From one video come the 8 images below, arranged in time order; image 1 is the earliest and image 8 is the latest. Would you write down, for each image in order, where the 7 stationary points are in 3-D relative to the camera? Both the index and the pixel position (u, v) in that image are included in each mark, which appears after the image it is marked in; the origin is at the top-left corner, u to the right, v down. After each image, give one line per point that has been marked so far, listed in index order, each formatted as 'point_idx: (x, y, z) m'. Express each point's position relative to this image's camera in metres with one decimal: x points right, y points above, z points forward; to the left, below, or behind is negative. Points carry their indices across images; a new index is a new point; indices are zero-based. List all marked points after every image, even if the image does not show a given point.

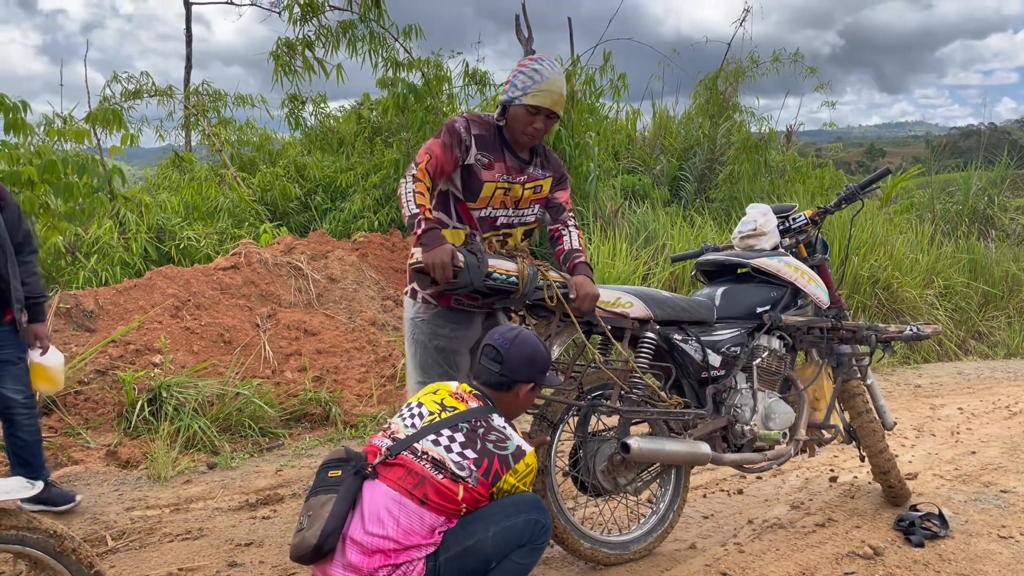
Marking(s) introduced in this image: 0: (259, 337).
0: (-2.0, -0.4, +6.7) m
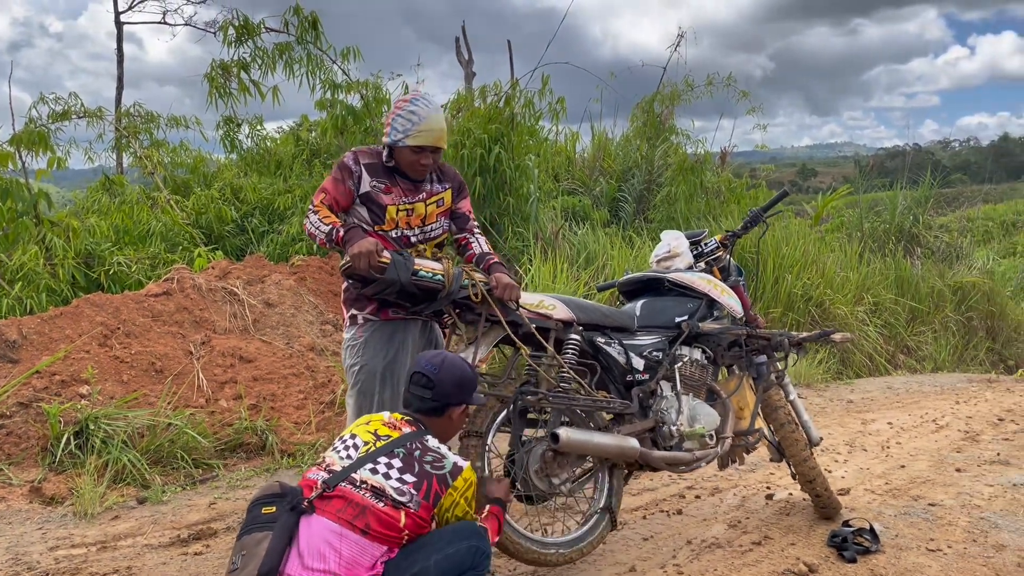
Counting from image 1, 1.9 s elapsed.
0: (-2.4, -0.6, +6.5) m
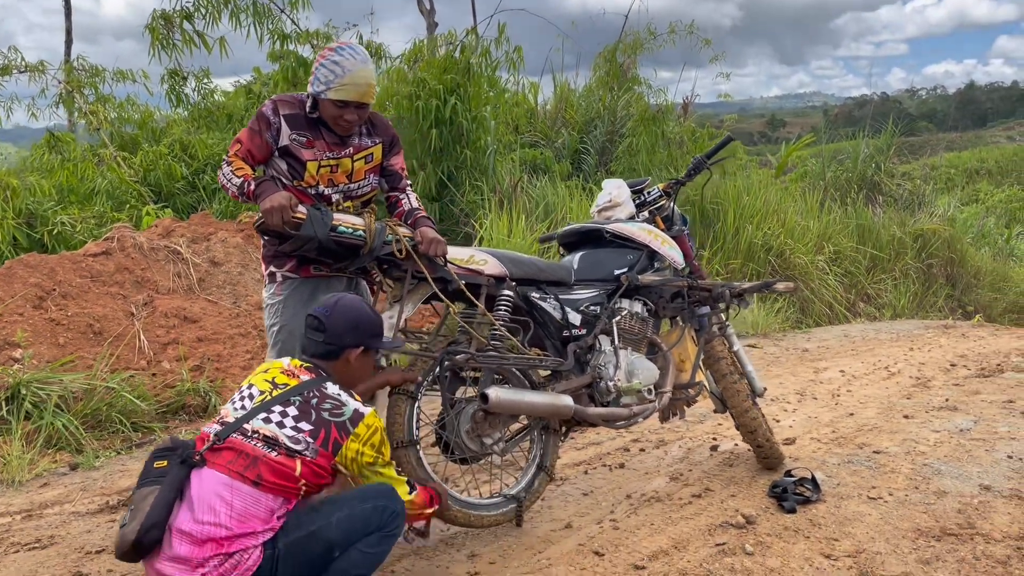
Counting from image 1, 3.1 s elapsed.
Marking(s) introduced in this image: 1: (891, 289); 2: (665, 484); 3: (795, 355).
0: (-2.8, -0.3, +6.3) m
1: (+4.4, 0.0, +10.0) m
2: (+0.7, -0.9, +3.9) m
3: (+2.5, -0.6, +7.7) m
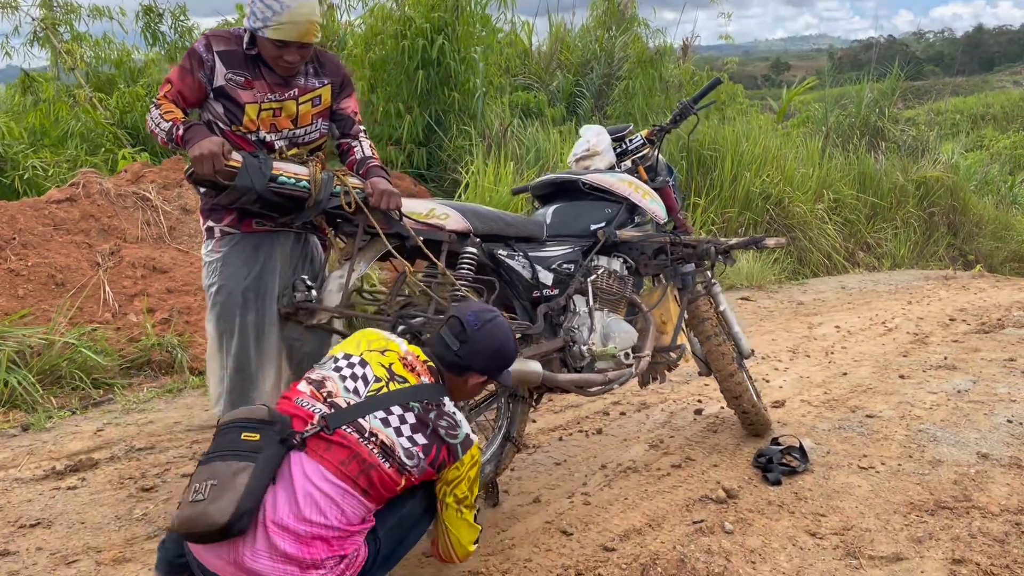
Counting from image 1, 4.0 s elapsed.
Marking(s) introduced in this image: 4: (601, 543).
0: (-2.9, +0.1, +6.0) m
1: (+4.3, +0.5, +9.7) m
2: (+0.6, -0.7, +3.7) m
3: (+2.4, -0.2, +7.4) m
4: (+0.3, -0.9, +2.9) m
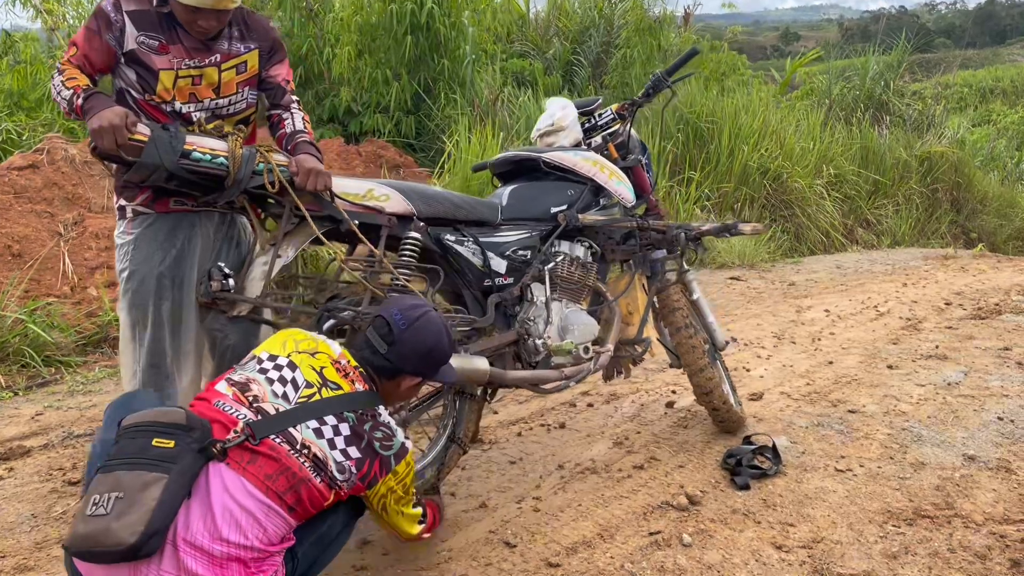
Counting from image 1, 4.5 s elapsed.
0: (-3.1, +0.3, +5.8) m
1: (+4.1, +0.8, +9.4) m
2: (+0.4, -0.7, +3.5) m
3: (+2.2, 0.0, +7.2) m
4: (+0.1, -0.8, +2.6) m
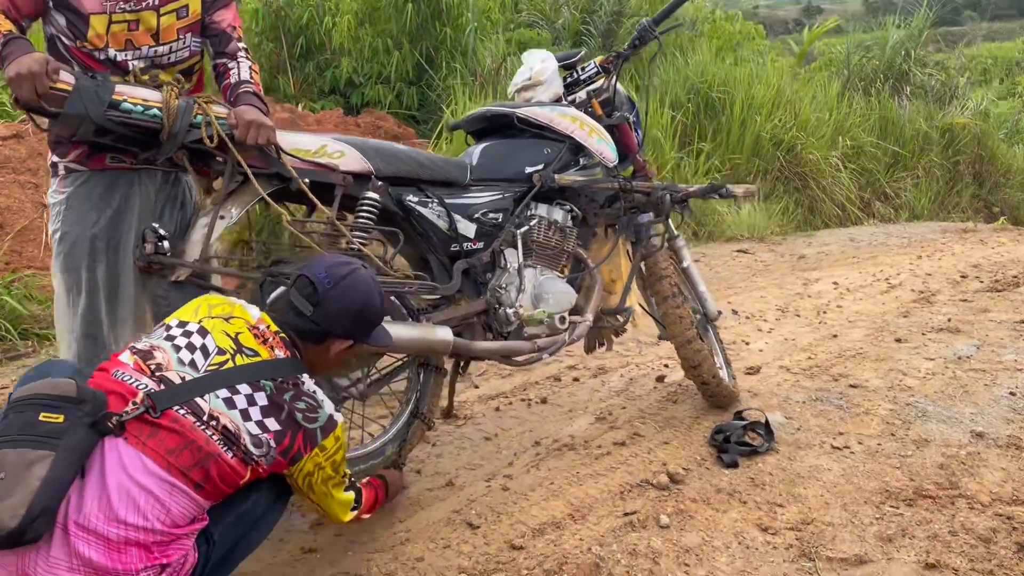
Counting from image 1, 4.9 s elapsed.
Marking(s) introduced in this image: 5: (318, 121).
0: (-3.1, +0.4, +5.6) m
1: (+4.2, +1.0, +9.1) m
2: (+0.3, -0.5, +3.3) m
3: (+2.2, +0.2, +6.9) m
4: (0.0, -0.7, +2.5) m
5: (-1.3, +1.2, +6.2) m
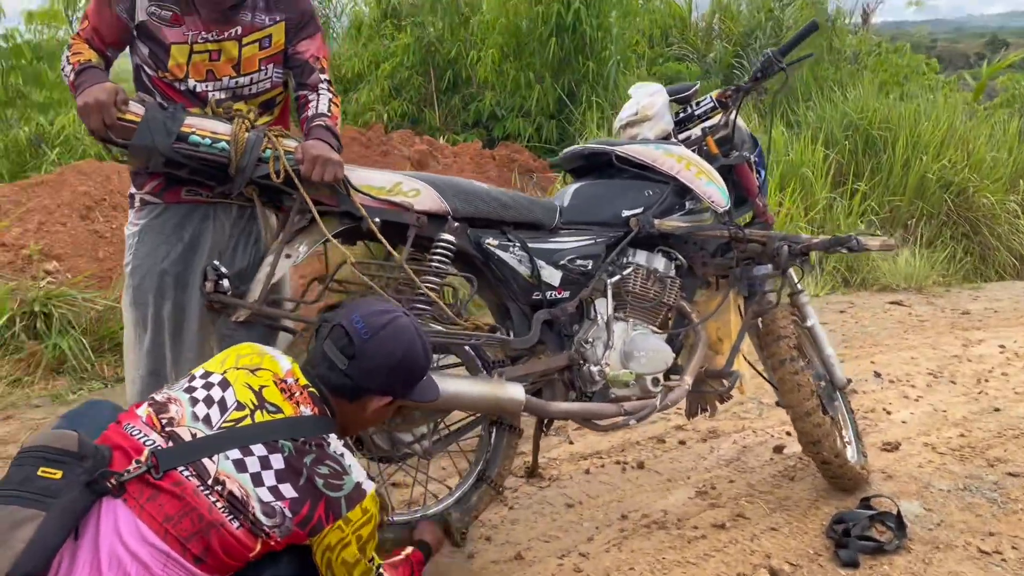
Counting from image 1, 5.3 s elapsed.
0: (-2.3, +0.3, +5.9) m
1: (+5.5, +0.4, +8.0) m
2: (+0.6, -0.7, +2.9) m
3: (+3.2, -0.2, +6.2) m
4: (+0.2, -0.9, +2.2) m
5: (-0.4, +1.0, +6.2) m
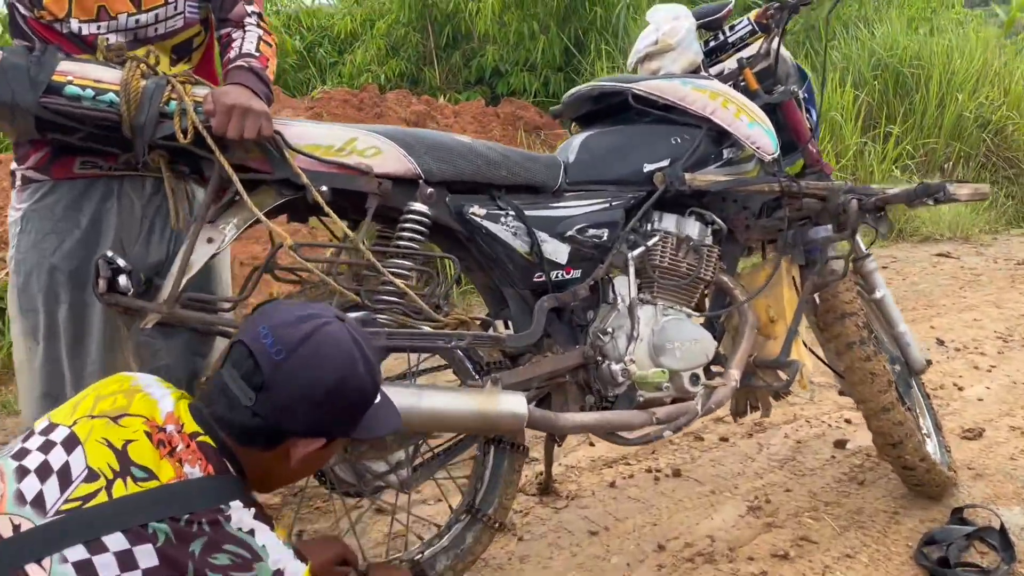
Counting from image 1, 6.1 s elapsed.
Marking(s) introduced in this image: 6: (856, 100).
0: (-2.3, +0.4, +5.3) m
1: (+5.5, +0.9, +7.3) m
2: (+0.6, -0.6, +2.4) m
3: (+3.2, +0.1, +5.6) m
4: (+0.2, -0.8, +1.6) m
5: (-0.4, +1.2, +5.6) m
6: (+2.7, +1.5, +6.7) m
